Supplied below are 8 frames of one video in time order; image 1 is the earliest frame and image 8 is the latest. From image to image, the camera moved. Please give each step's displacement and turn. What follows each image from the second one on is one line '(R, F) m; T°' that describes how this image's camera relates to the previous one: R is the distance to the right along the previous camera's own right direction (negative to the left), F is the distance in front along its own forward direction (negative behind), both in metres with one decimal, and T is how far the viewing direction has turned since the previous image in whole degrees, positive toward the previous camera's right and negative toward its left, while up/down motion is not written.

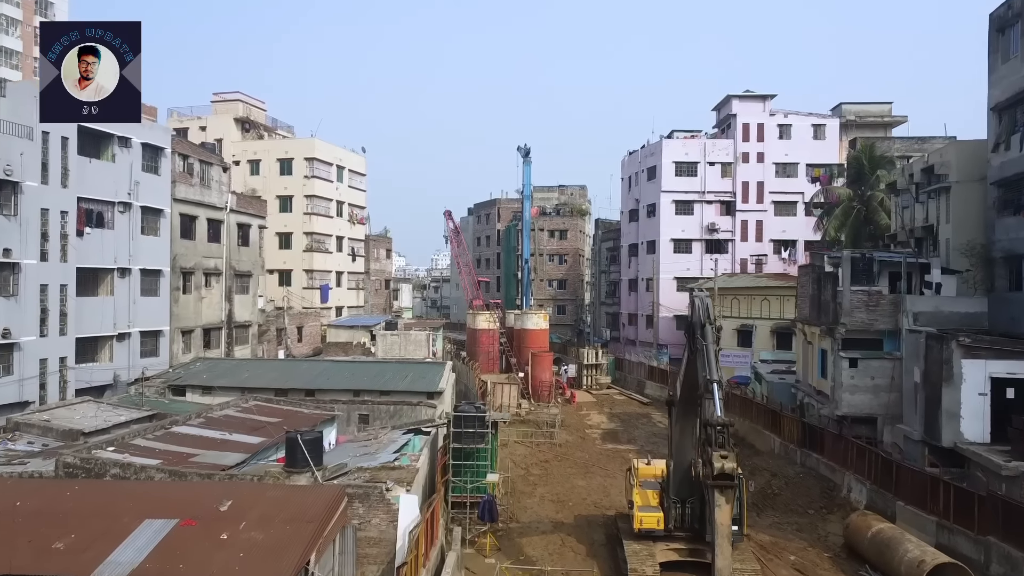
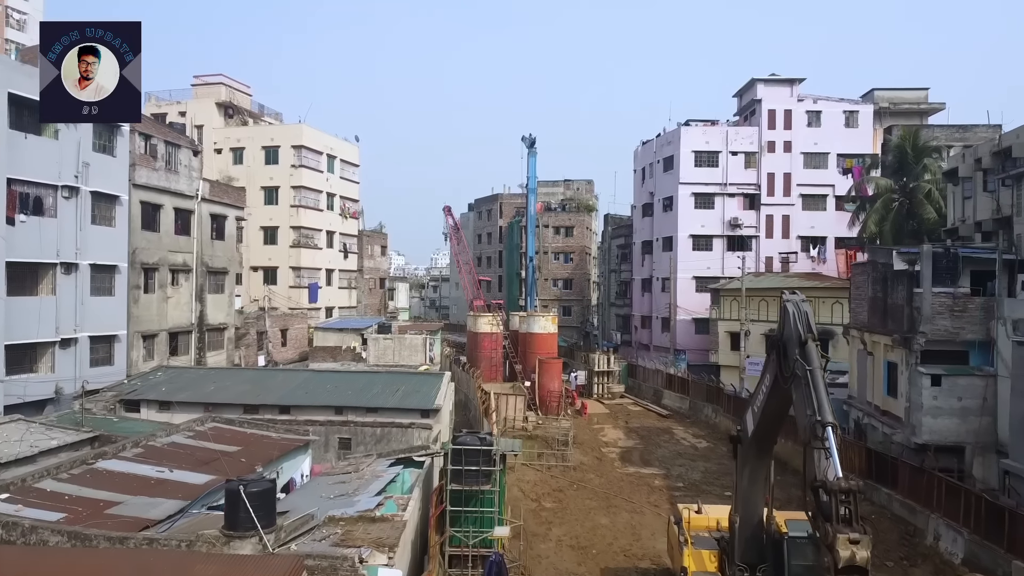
(-0.3, +3.6) m; 0°
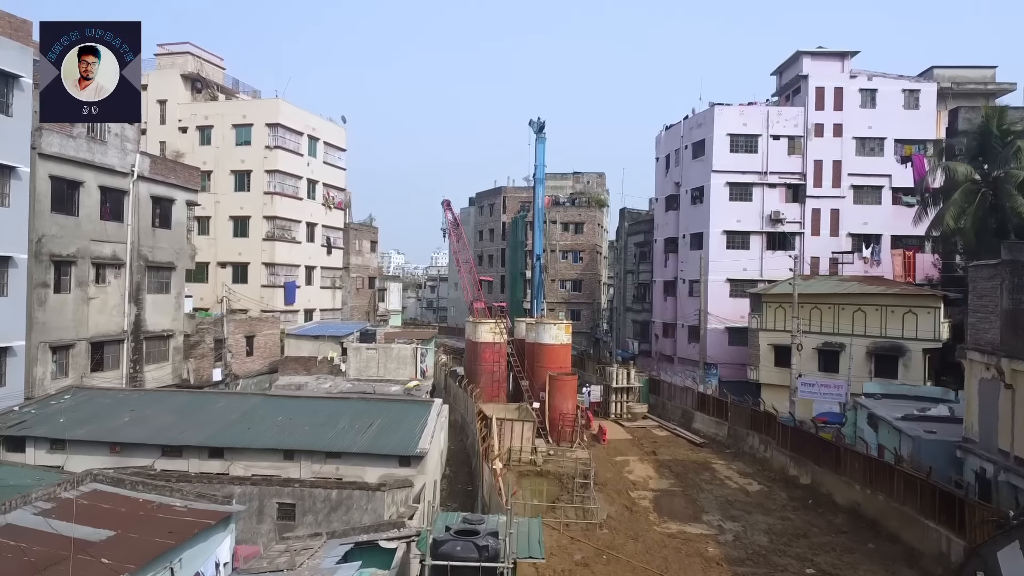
(-0.2, +5.5) m; 0°
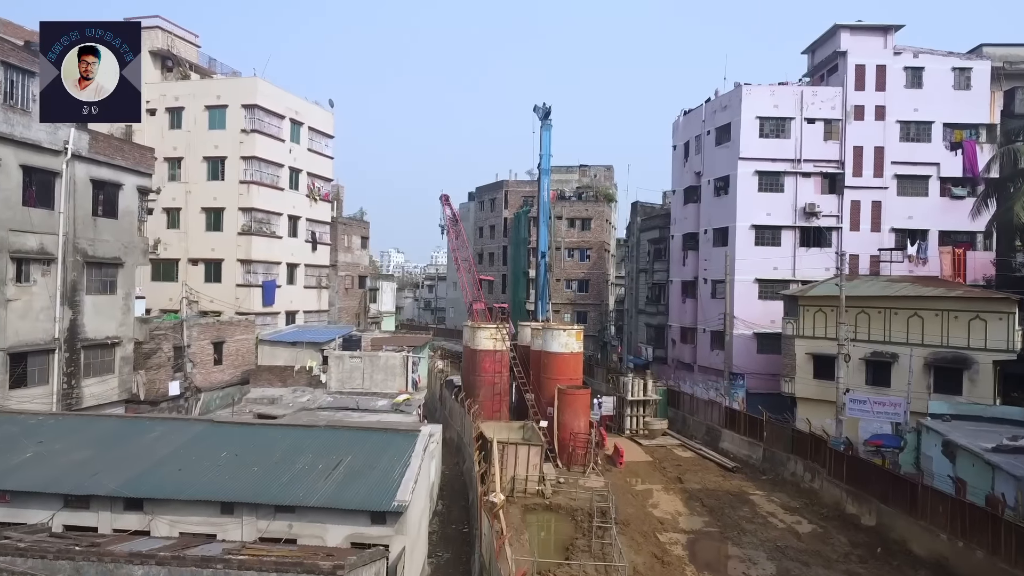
(-0.1, +3.8) m; 0°
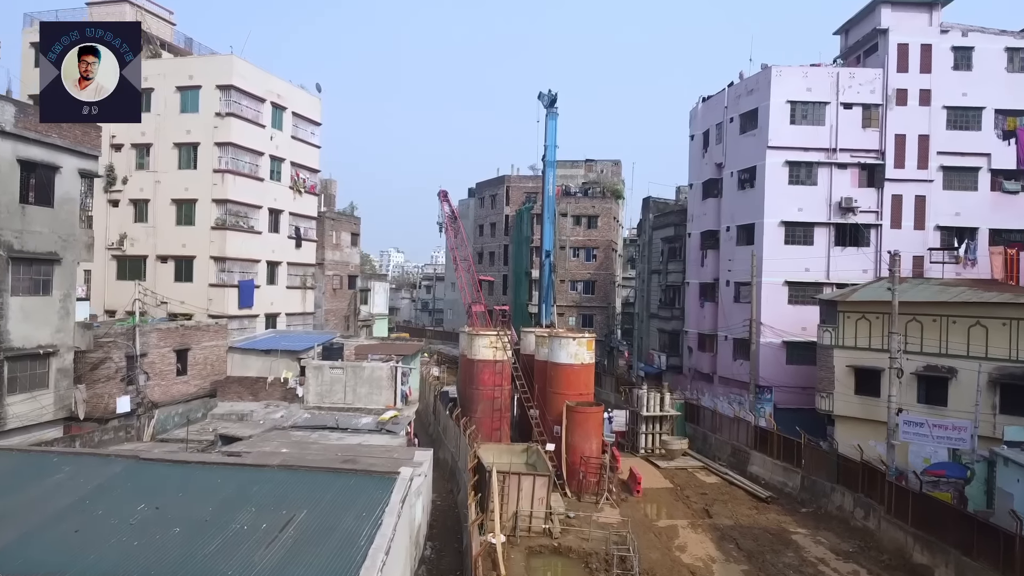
(-0.1, +3.2) m; 0°
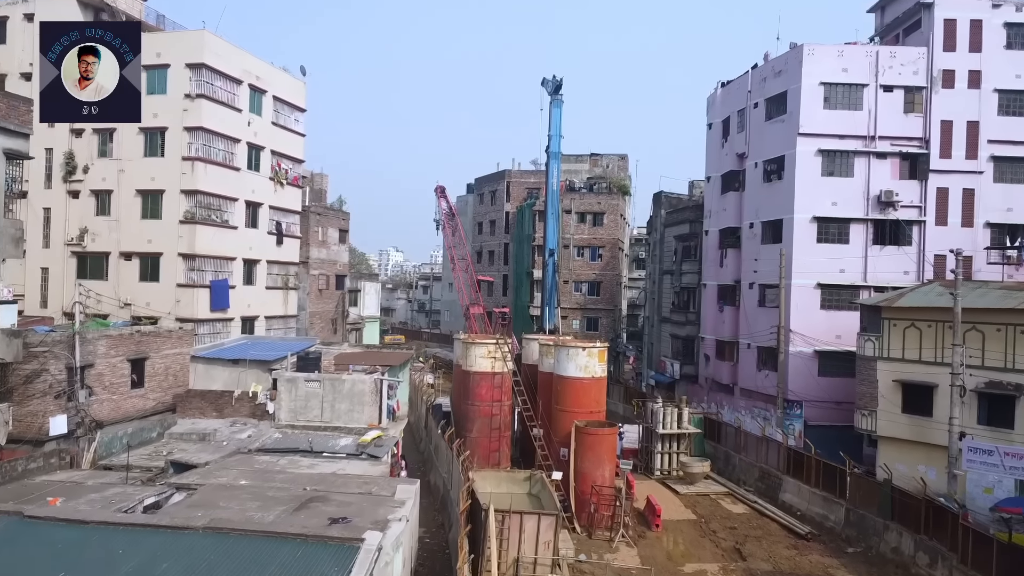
(0.0, +3.0) m; 0°
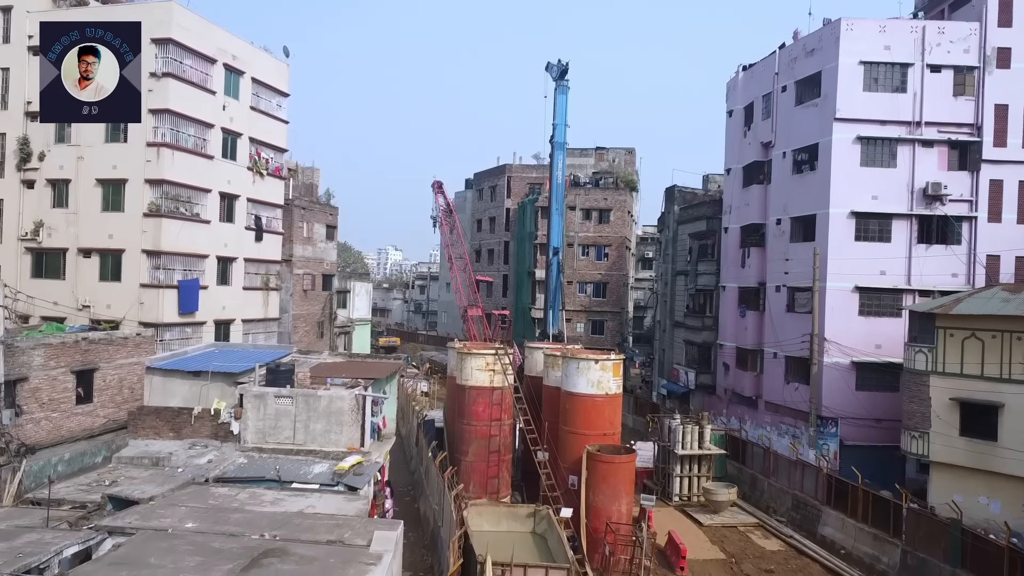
(-0.1, +2.8) m; 0°
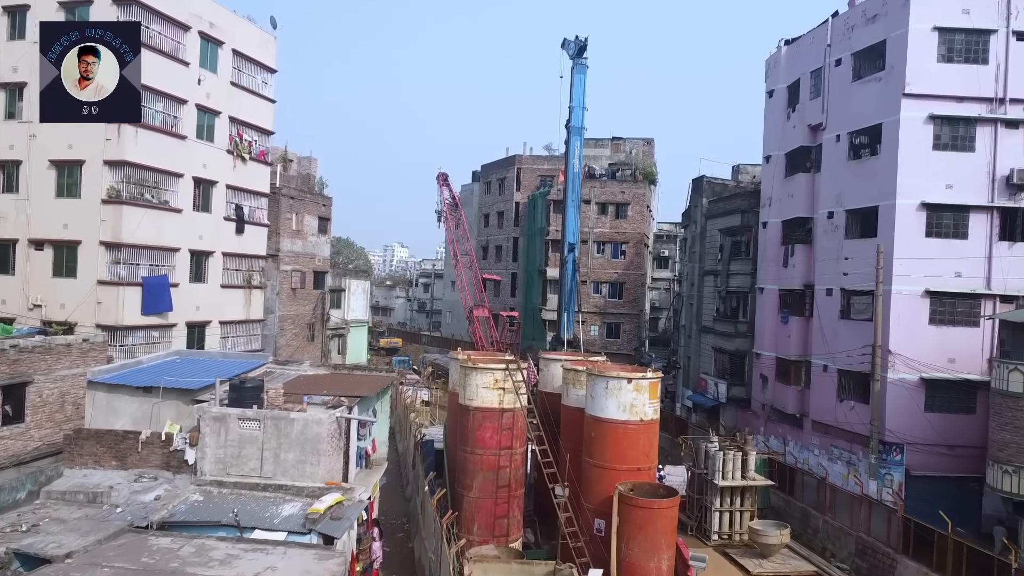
(-0.2, +3.2) m; 0°
